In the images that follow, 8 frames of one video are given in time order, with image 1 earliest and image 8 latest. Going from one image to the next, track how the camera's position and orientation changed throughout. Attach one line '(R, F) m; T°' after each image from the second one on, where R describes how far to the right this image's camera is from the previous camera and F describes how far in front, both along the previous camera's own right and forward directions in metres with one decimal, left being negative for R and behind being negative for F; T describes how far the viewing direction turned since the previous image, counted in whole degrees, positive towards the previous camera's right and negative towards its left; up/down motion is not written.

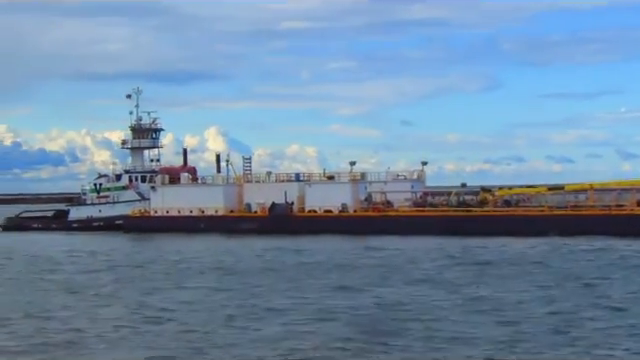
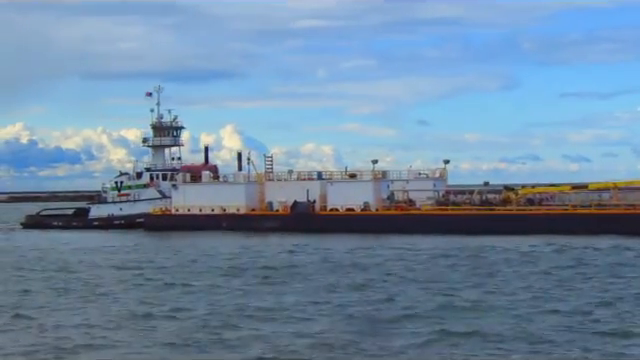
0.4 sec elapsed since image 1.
(-0.1, +0.1) m; -1°
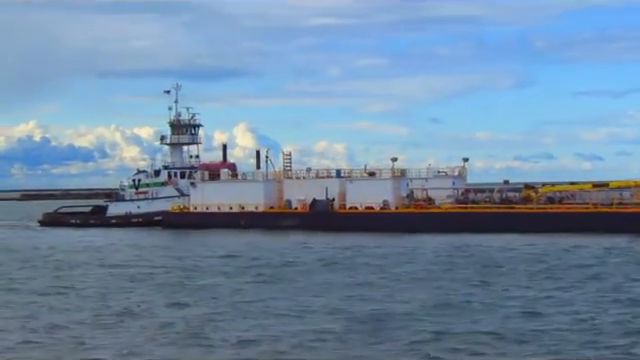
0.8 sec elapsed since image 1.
(-0.2, +0.1) m; -1°
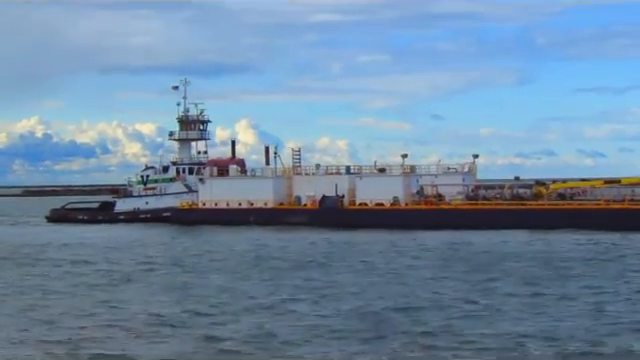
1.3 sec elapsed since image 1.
(-0.3, +0.1) m; 0°
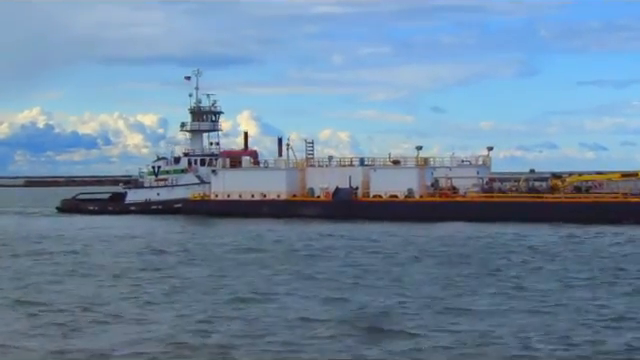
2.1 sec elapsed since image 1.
(-0.4, +0.1) m; 0°
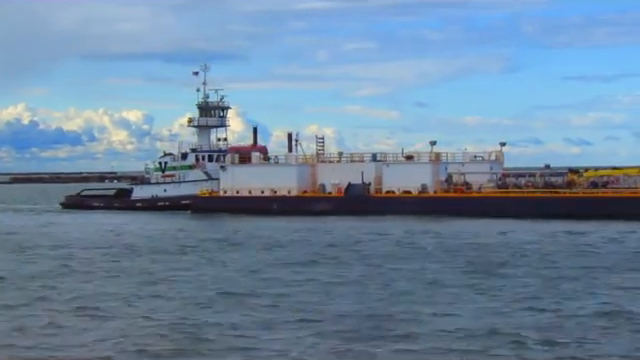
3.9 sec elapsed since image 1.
(-0.8, +0.4) m; +1°
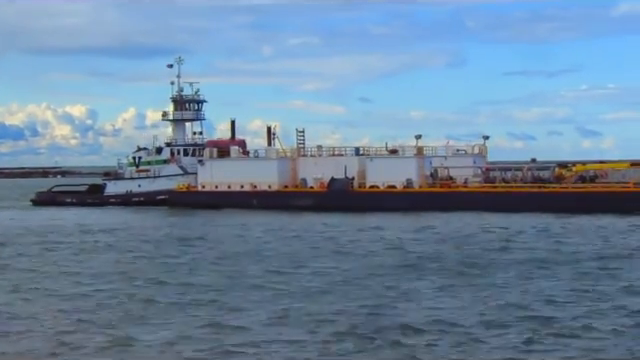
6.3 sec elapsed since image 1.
(-1.0, +0.7) m; +3°
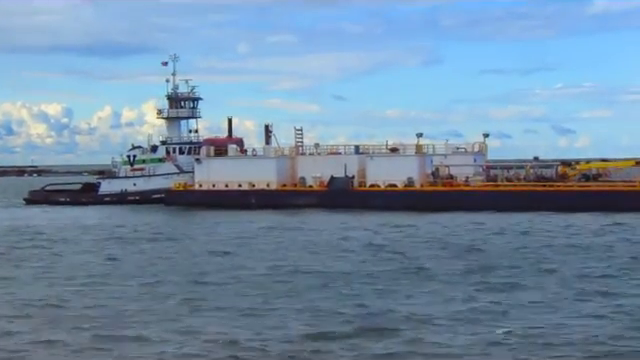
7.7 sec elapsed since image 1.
(-0.6, +0.3) m; +1°
